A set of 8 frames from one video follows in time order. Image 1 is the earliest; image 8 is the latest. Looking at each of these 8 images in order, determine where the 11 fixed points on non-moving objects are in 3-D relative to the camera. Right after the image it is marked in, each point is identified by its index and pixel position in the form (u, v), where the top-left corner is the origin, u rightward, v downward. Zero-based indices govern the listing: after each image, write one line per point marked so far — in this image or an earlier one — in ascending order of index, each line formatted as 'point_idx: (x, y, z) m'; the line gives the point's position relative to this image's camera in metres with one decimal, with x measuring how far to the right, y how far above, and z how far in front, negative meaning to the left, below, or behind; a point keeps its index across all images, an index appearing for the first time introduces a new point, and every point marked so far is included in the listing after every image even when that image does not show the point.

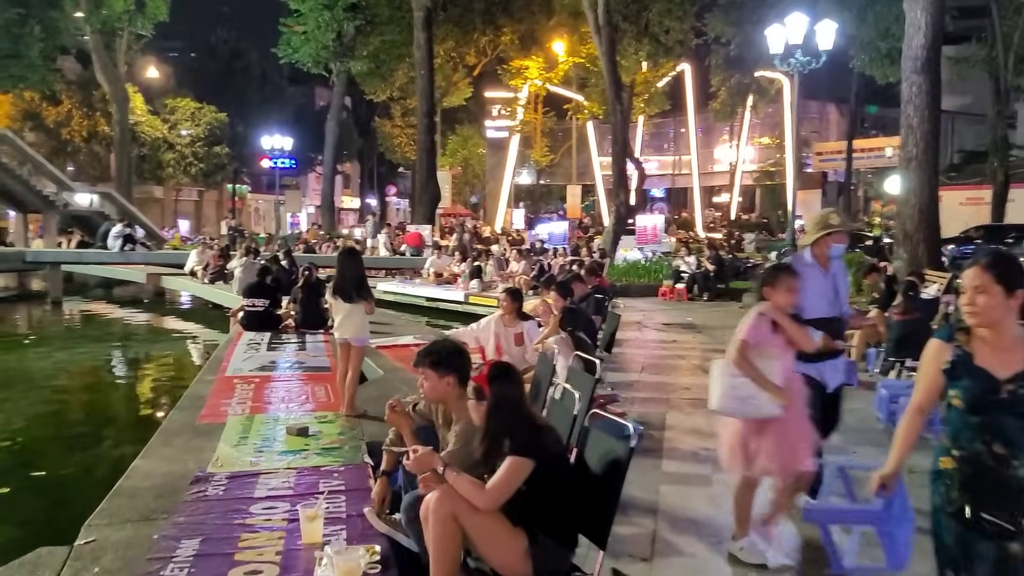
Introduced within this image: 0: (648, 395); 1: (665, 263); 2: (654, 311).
0: (+1.2, -1.0, +7.9) m
1: (+3.6, +0.6, +20.0) m
2: (+2.7, -0.4, +15.8) m
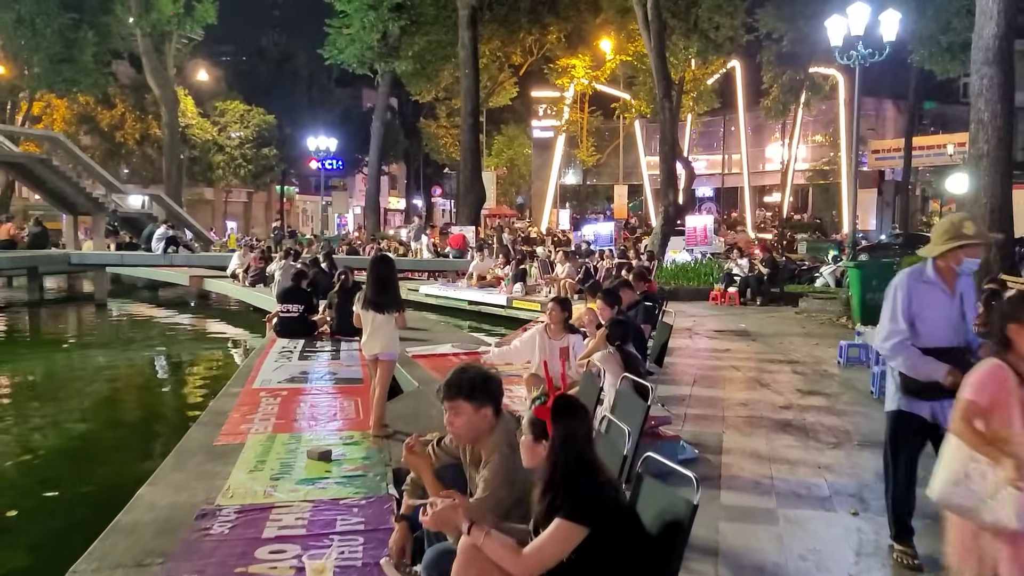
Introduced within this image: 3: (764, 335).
0: (+1.6, -1.1, +7.3) m
1: (+4.6, +0.5, +19.3) m
2: (+3.5, -0.5, +15.2) m
3: (+3.7, -0.7, +12.5) m
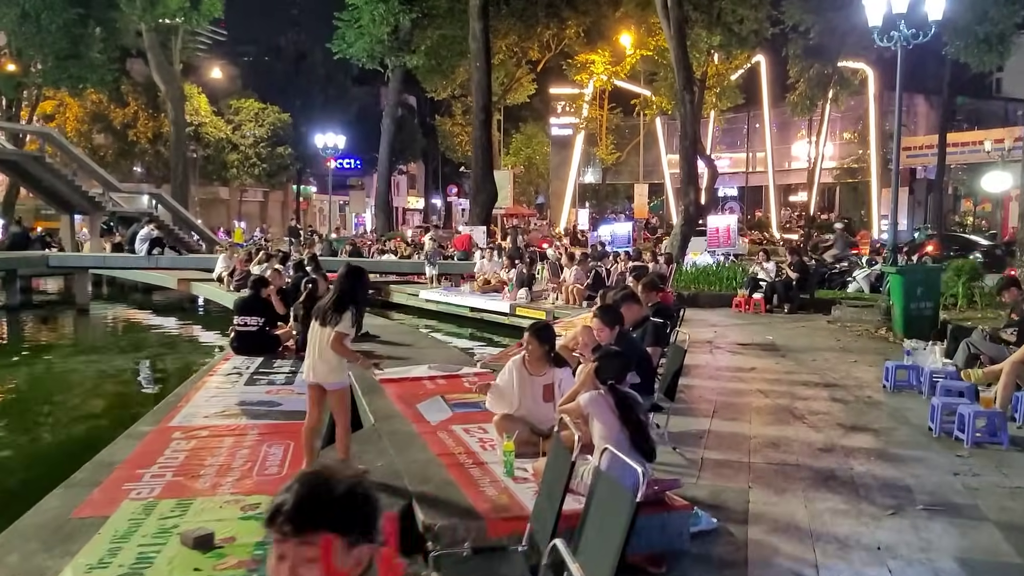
0: (+1.5, -1.2, +6.0) m
1: (+4.8, +0.4, +17.9) m
2: (+3.5, -0.6, +13.7) m
3: (+3.6, -0.8, +11.1) m
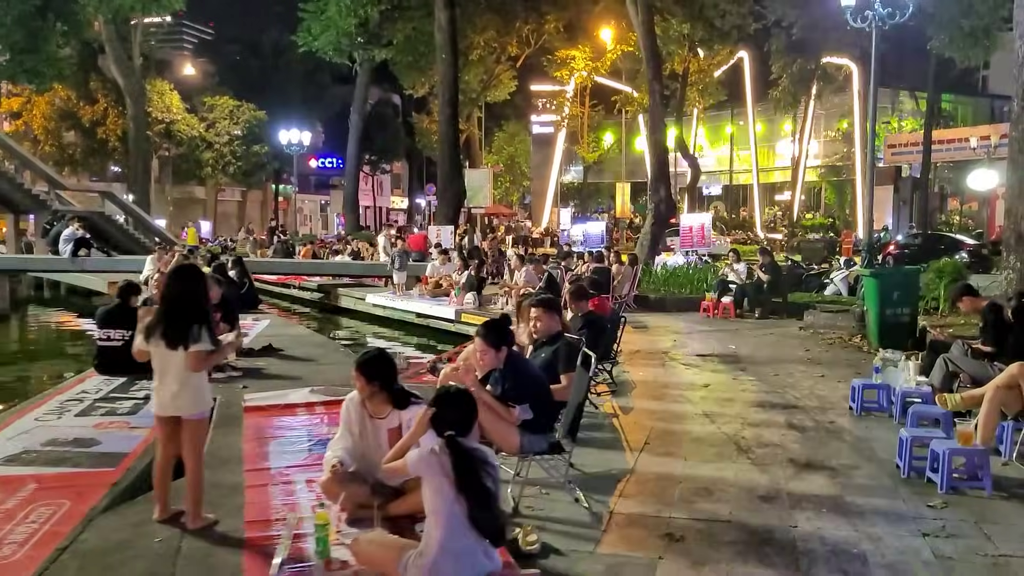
0: (+0.7, -1.2, +4.8) m
1: (+3.9, +0.3, +16.7) m
2: (+2.7, -0.7, +12.6) m
3: (+2.8, -0.9, +9.9) m
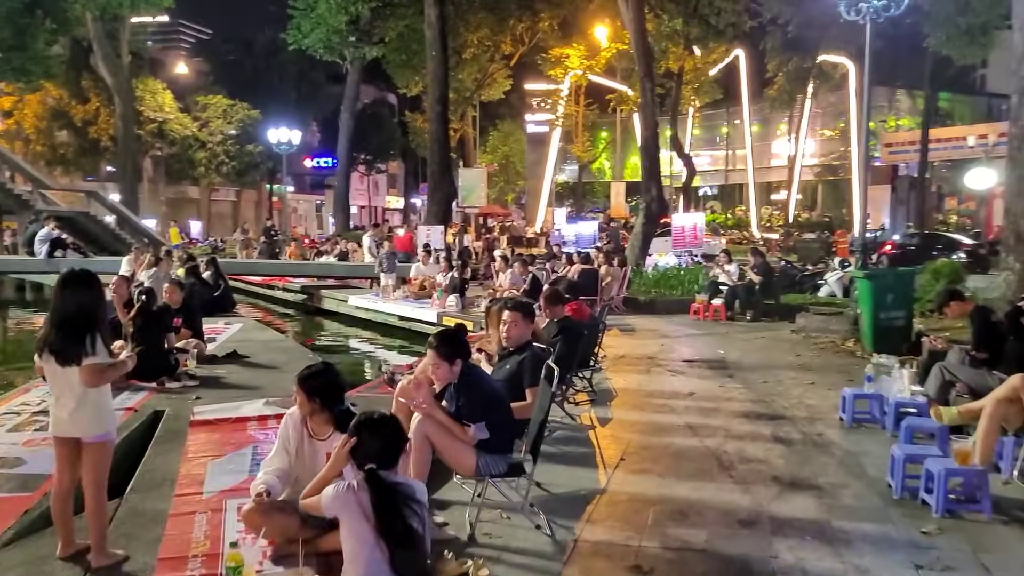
0: (+0.5, -1.3, +4.4) m
1: (+3.6, +0.3, +16.3) m
2: (+2.4, -0.7, +12.2) m
3: (+2.6, -0.9, +9.5) m
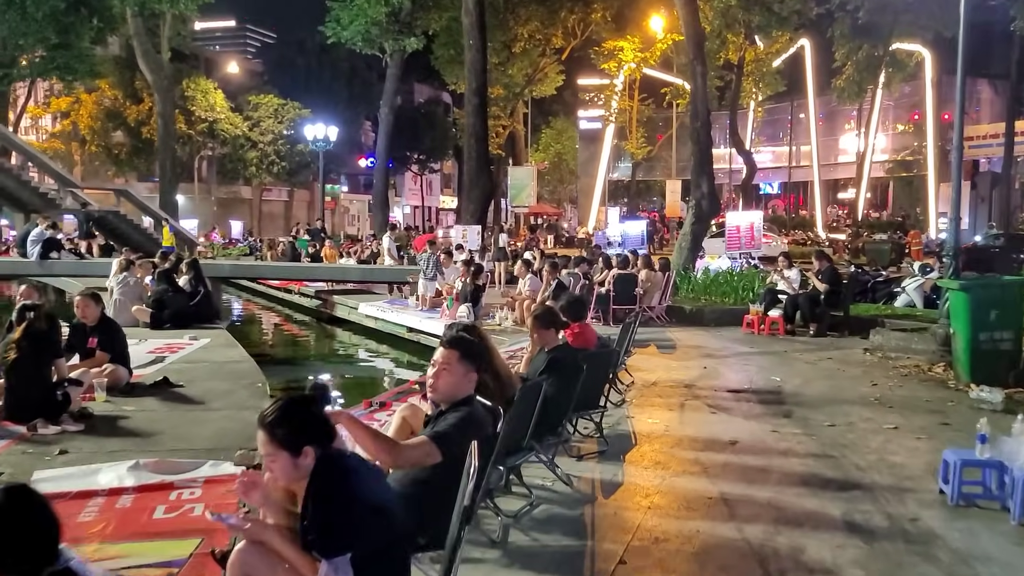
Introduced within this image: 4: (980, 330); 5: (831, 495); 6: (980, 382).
0: (+0.2, -1.4, +2.7) m
1: (+4.1, +0.2, +14.3) m
2: (+2.6, -0.8, +10.3) m
3: (+2.6, -1.0, +7.6) m
4: (+4.4, -0.4, +8.1) m
5: (+1.9, -1.2, +5.0) m
6: (+4.5, -0.9, +8.2) m
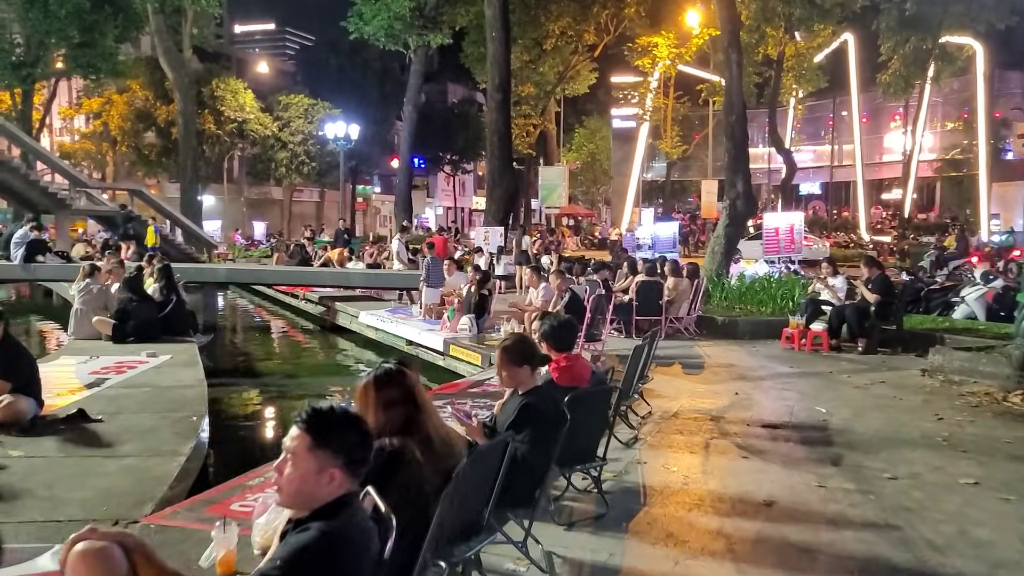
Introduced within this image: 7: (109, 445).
0: (-0.1, -1.5, +1.4) m
1: (+4.3, 0.0, +12.9) m
2: (+2.7, -0.9, +9.0) m
3: (+2.5, -1.1, +6.3) m
4: (+4.4, -0.5, +6.6) m
5: (+1.7, -1.3, +3.7) m
6: (+4.4, -1.0, +6.8) m
7: (-2.4, -0.9, +5.1) m
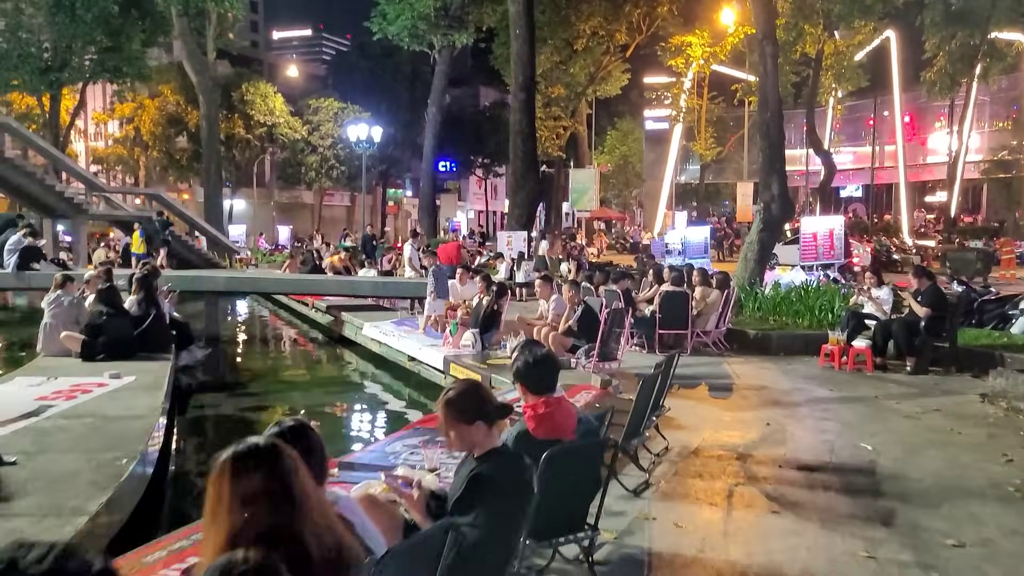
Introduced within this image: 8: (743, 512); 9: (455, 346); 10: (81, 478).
0: (-0.4, -1.6, +0.5) m
1: (+4.5, -0.1, +11.8) m
2: (+2.7, -1.1, +7.9) m
3: (+2.5, -1.3, +5.3) m
4: (+4.3, -0.7, +5.6) m
5: (+1.5, -1.4, +2.7) m
6: (+4.4, -1.2, +5.7) m
7: (-2.5, -1.0, +4.3) m
8: (+1.3, -1.3, +4.9) m
9: (-0.6, -0.6, +9.7) m
10: (-2.3, -1.0, +4.6) m
